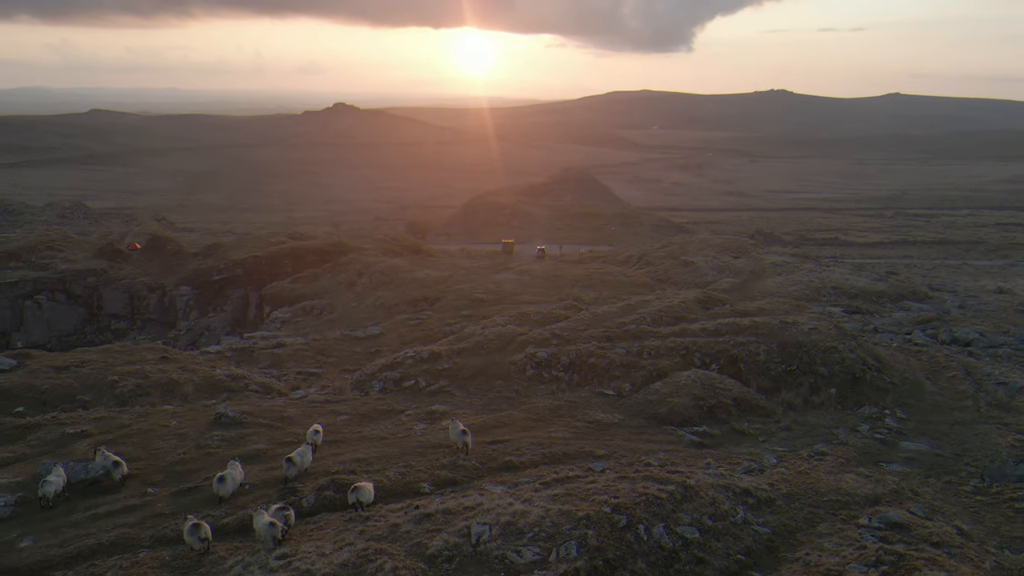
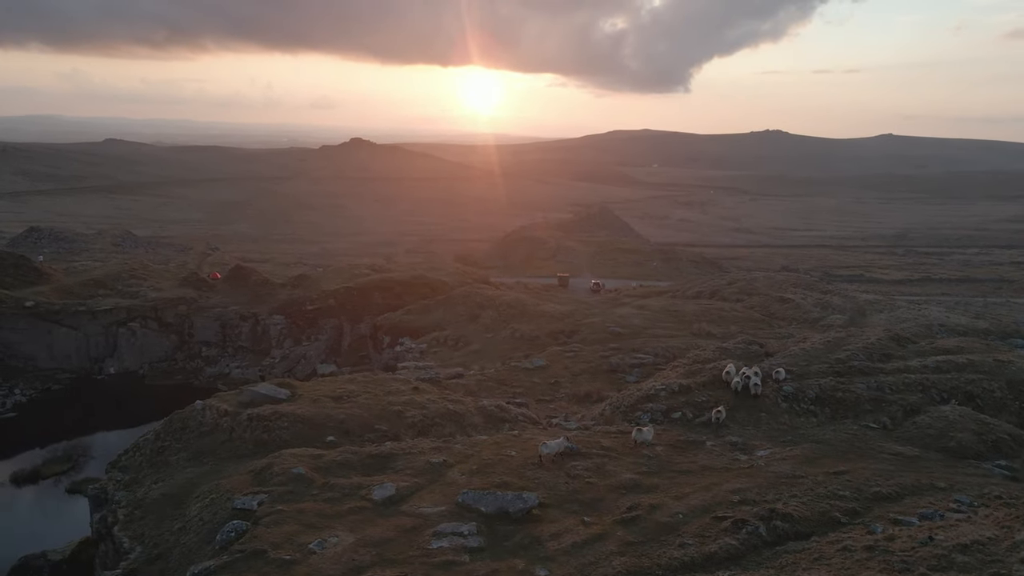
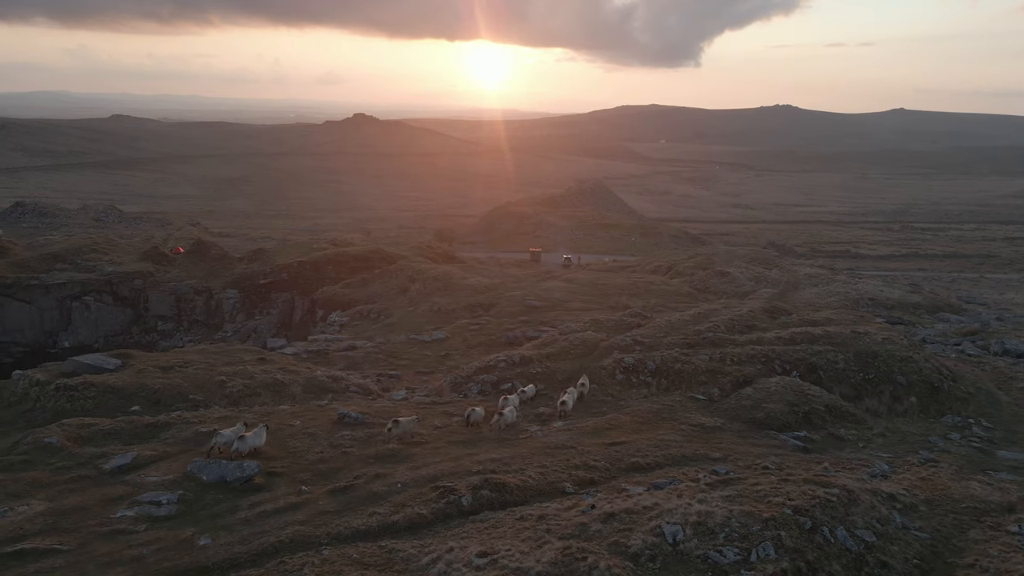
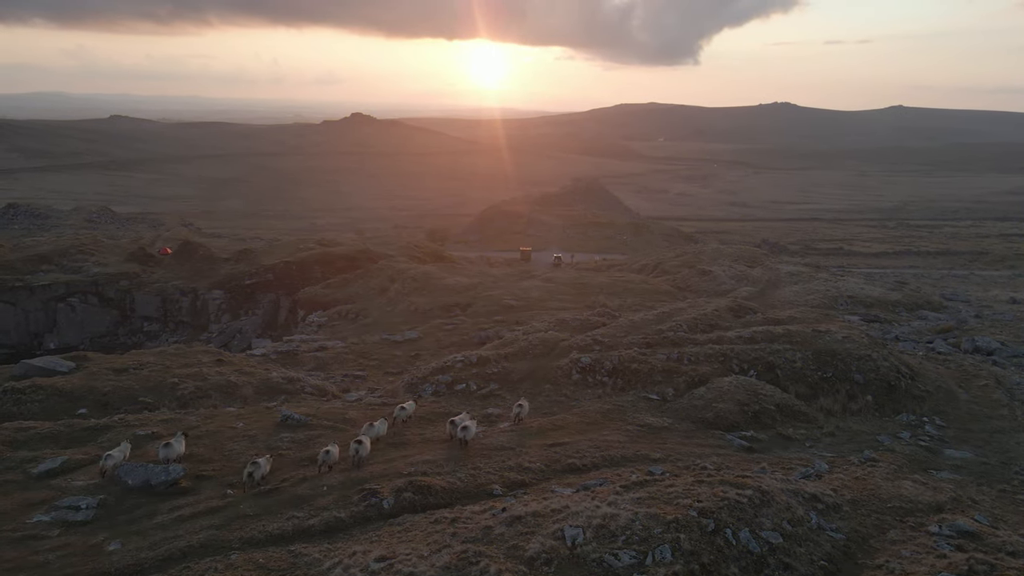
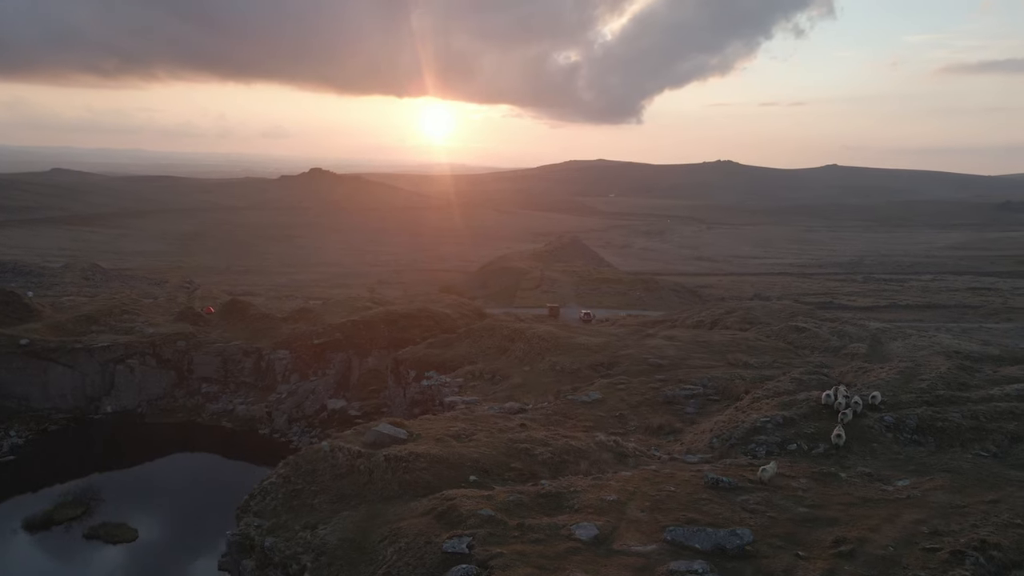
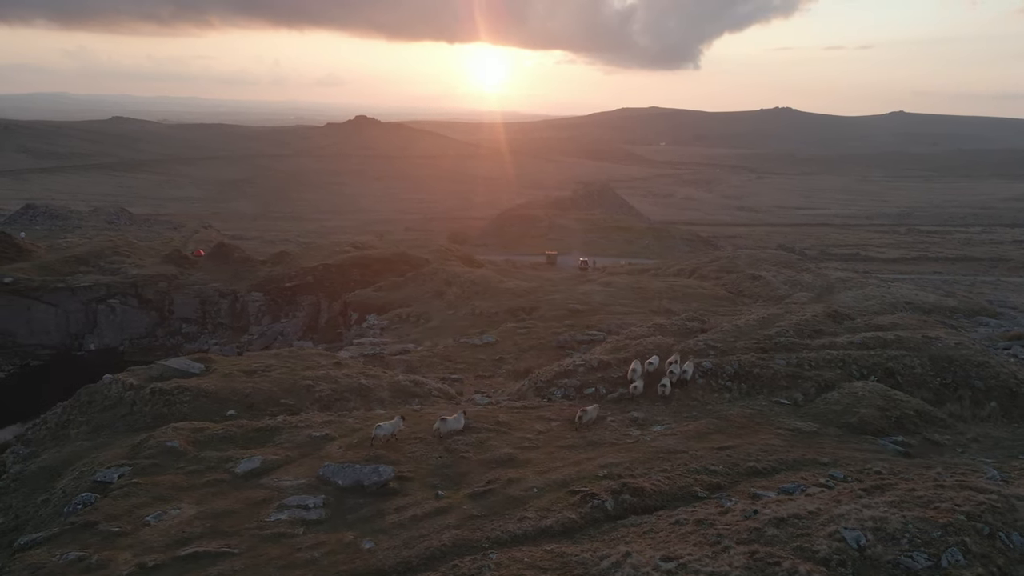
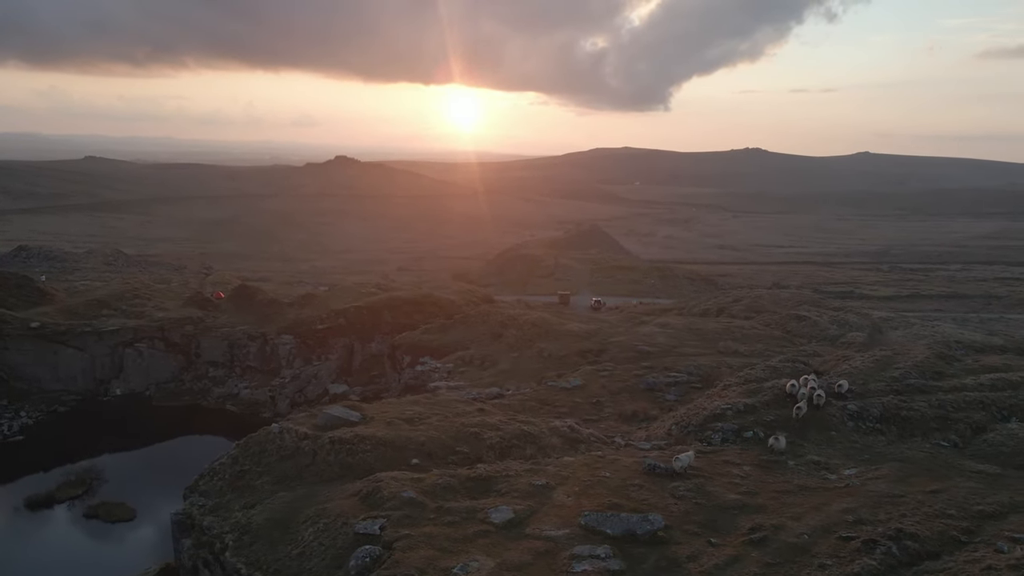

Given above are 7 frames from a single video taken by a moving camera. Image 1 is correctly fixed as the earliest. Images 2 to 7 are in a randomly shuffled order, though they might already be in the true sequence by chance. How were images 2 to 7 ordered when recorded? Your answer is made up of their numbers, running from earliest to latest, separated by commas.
4, 3, 6, 2, 7, 5
